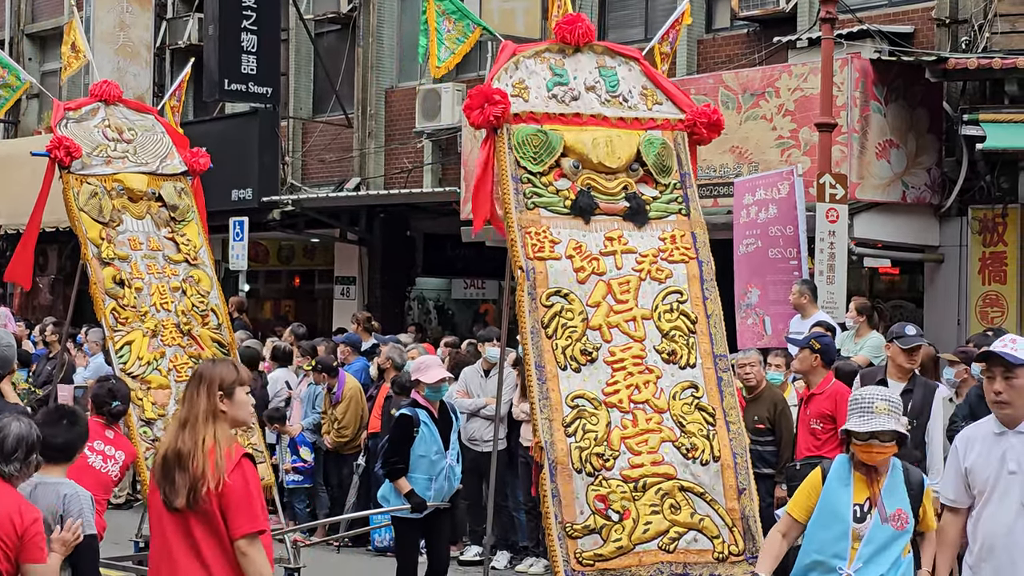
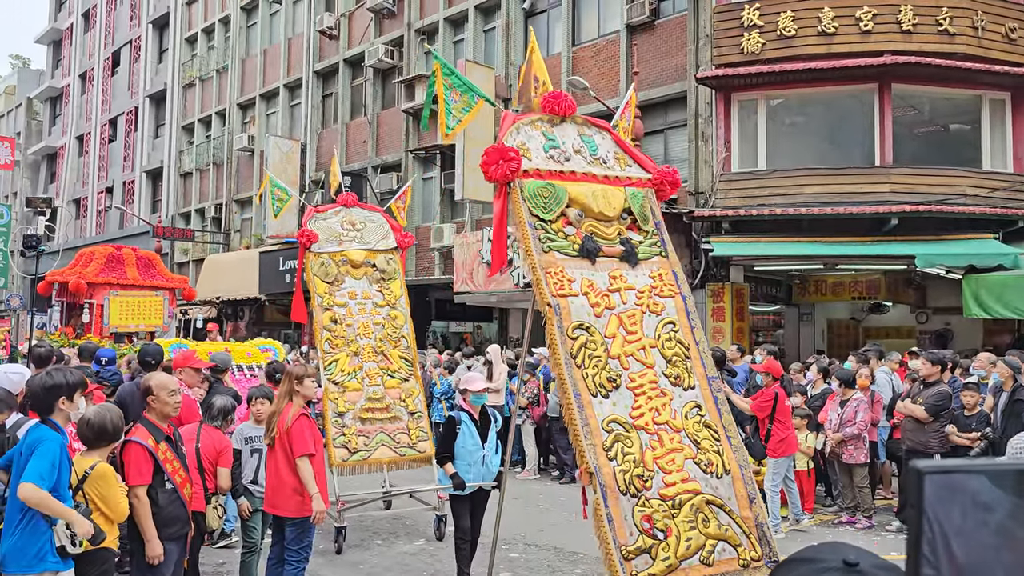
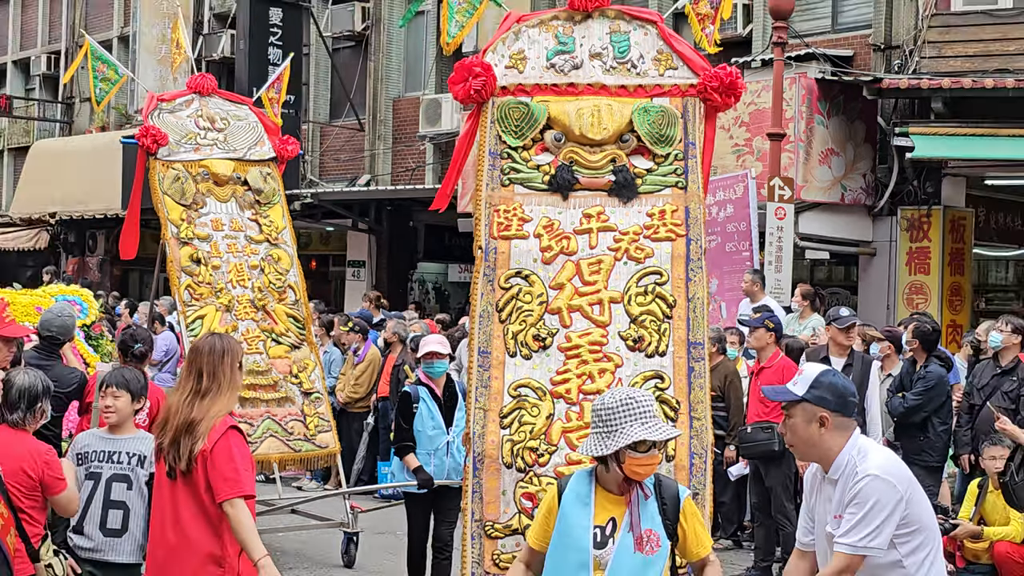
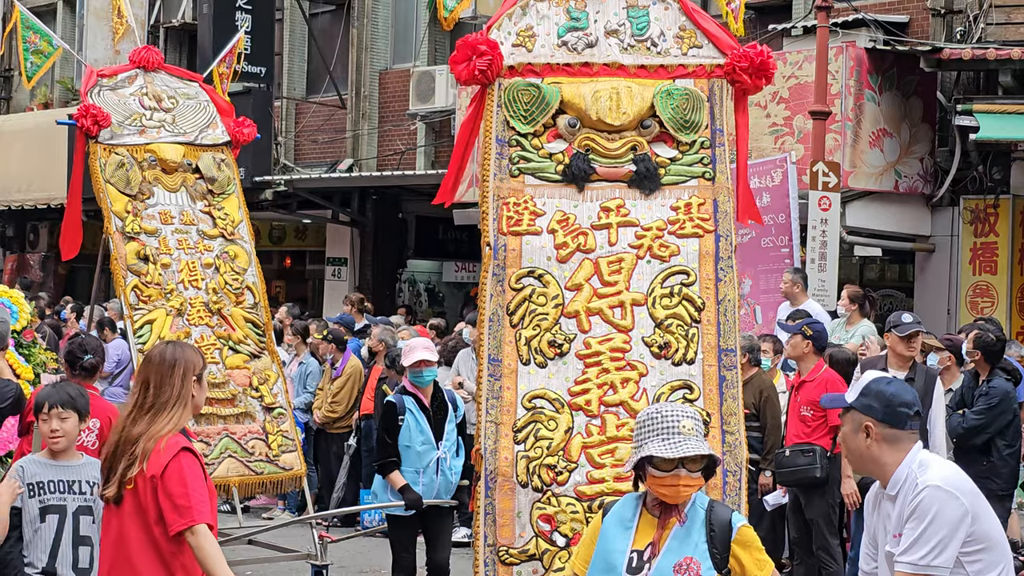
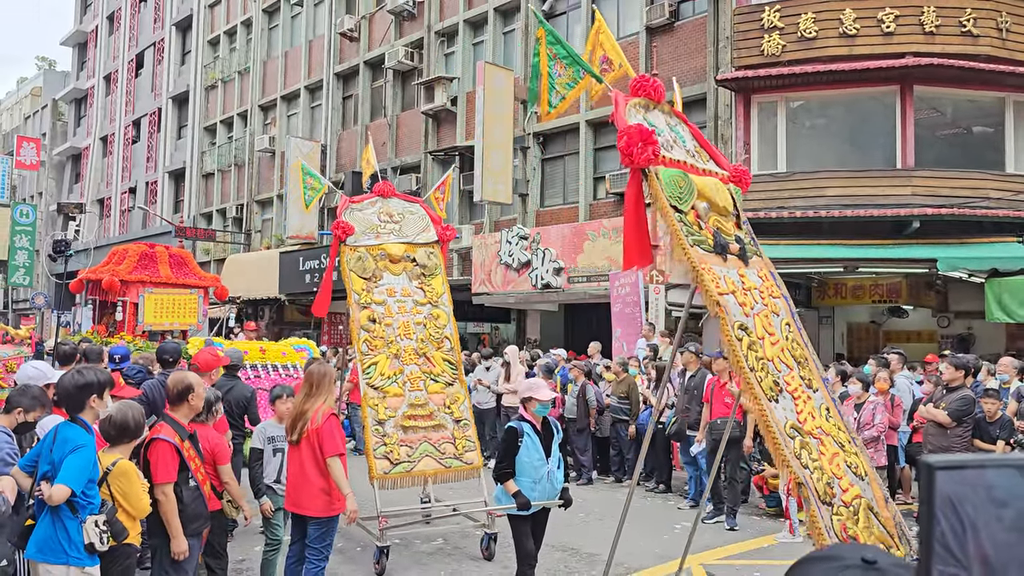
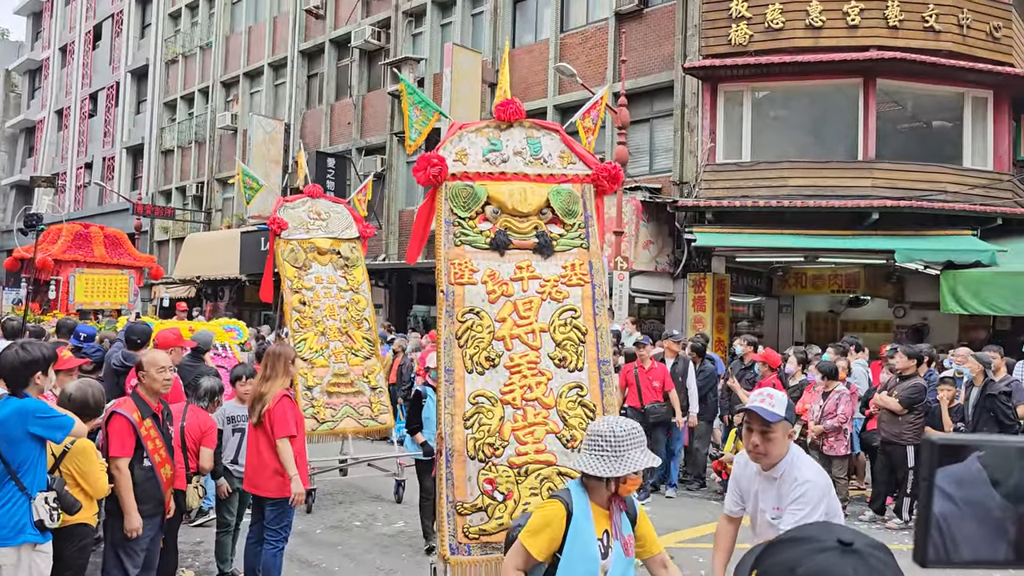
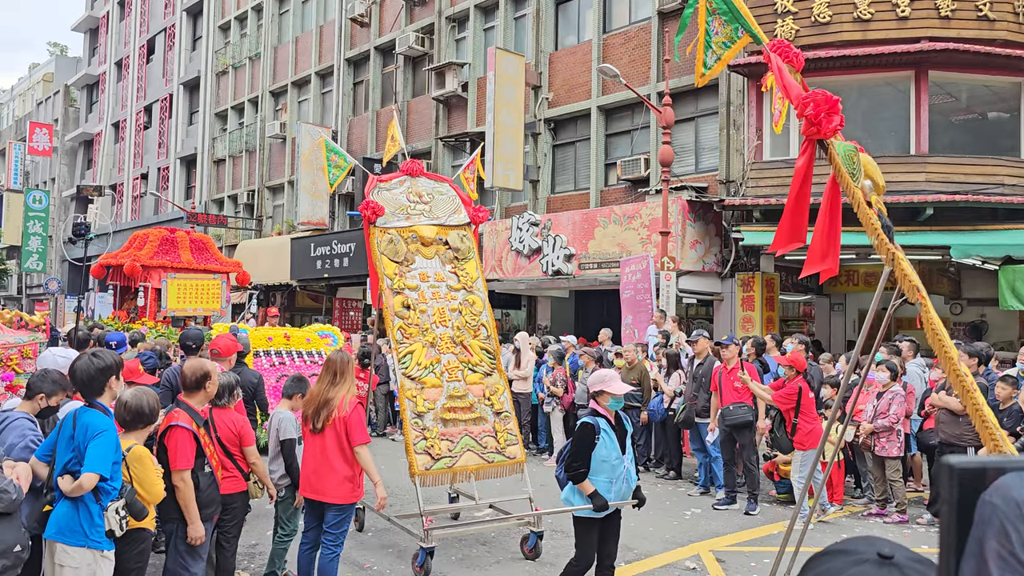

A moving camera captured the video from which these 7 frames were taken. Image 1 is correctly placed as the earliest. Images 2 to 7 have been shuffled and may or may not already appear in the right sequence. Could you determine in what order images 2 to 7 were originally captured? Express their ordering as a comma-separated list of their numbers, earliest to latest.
4, 3, 6, 2, 5, 7
